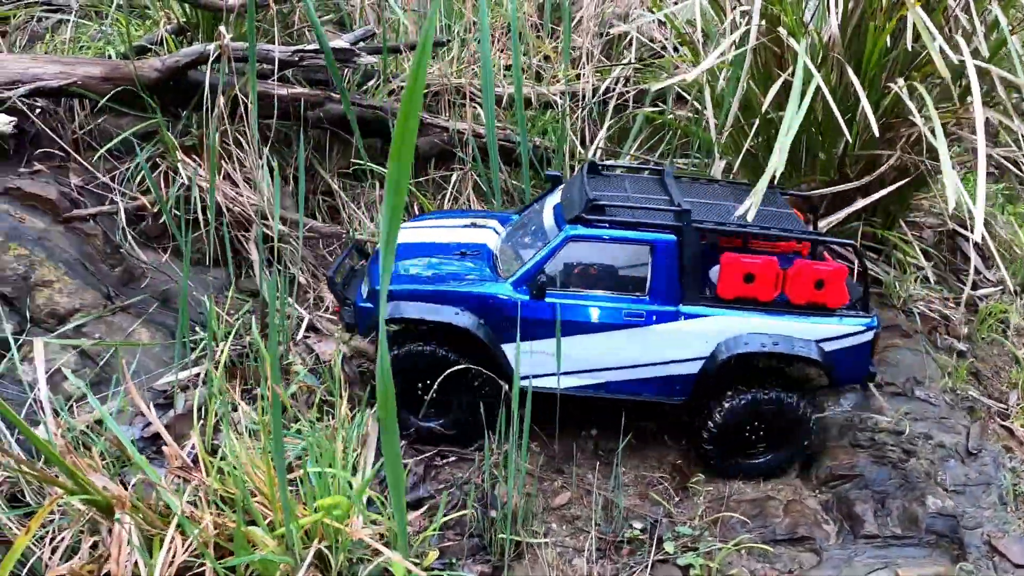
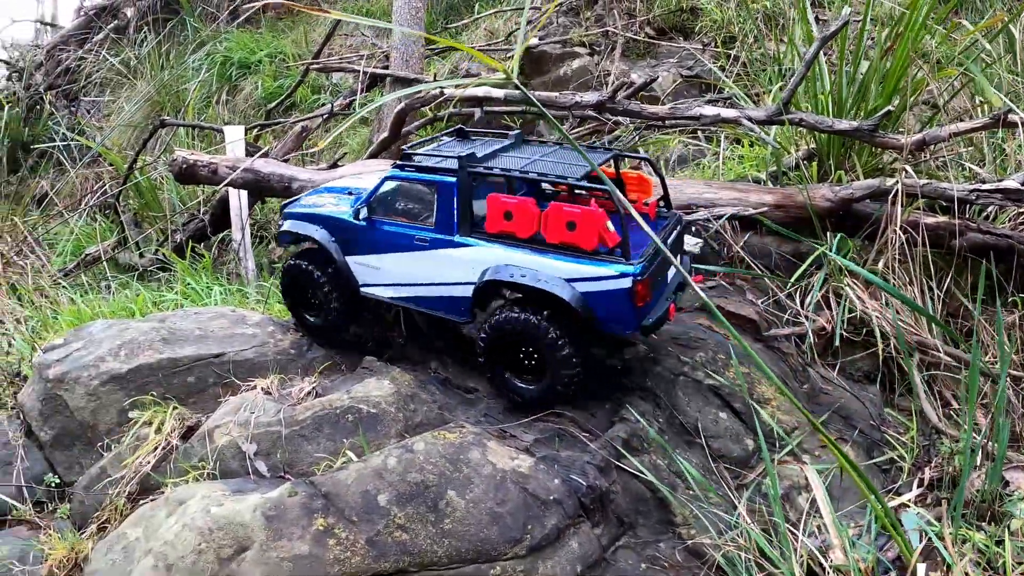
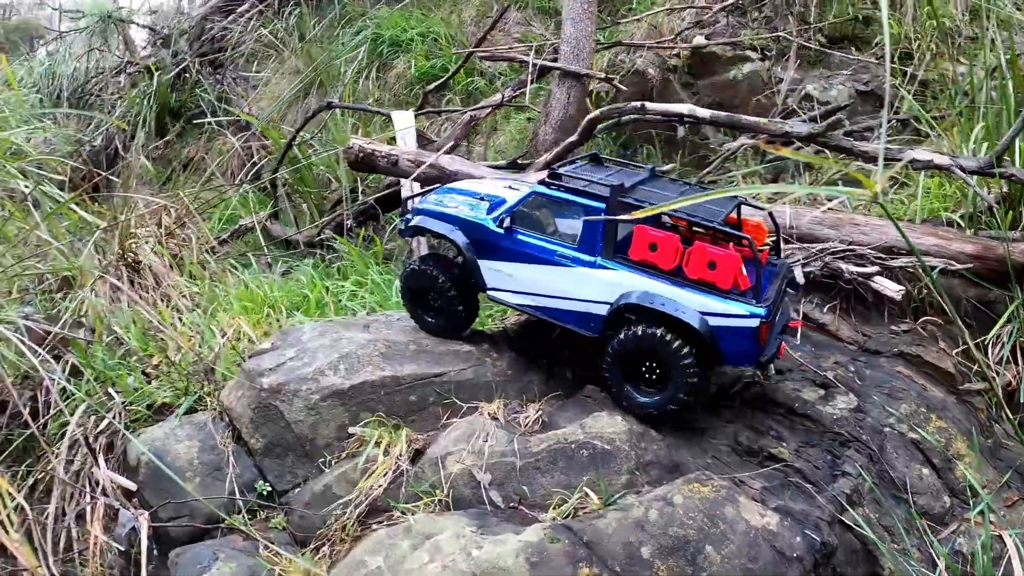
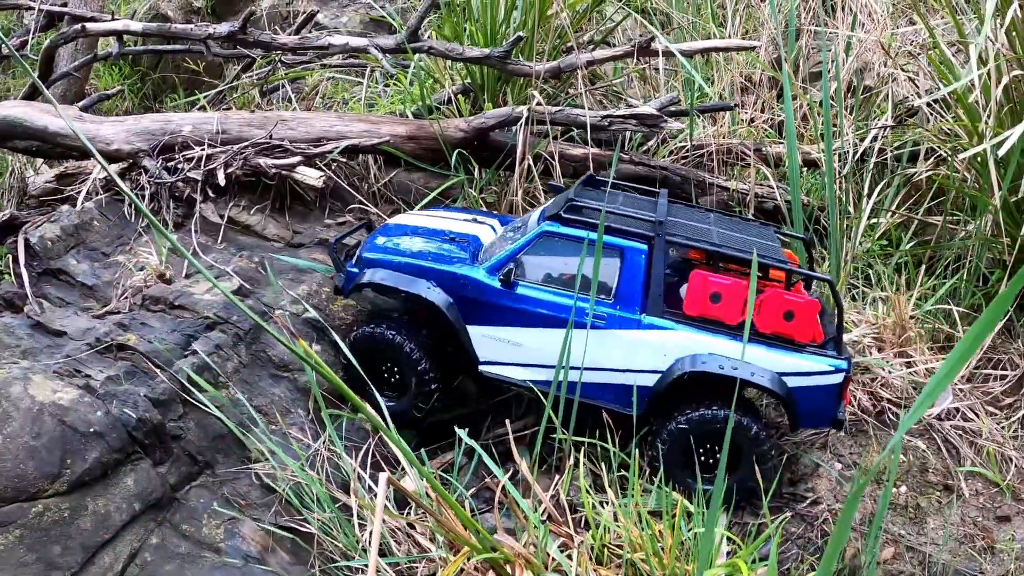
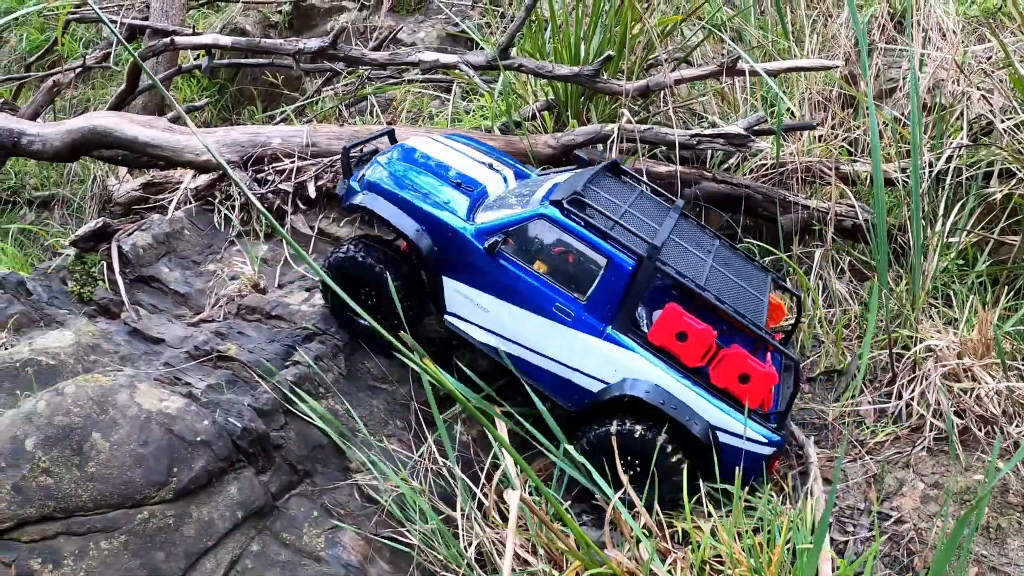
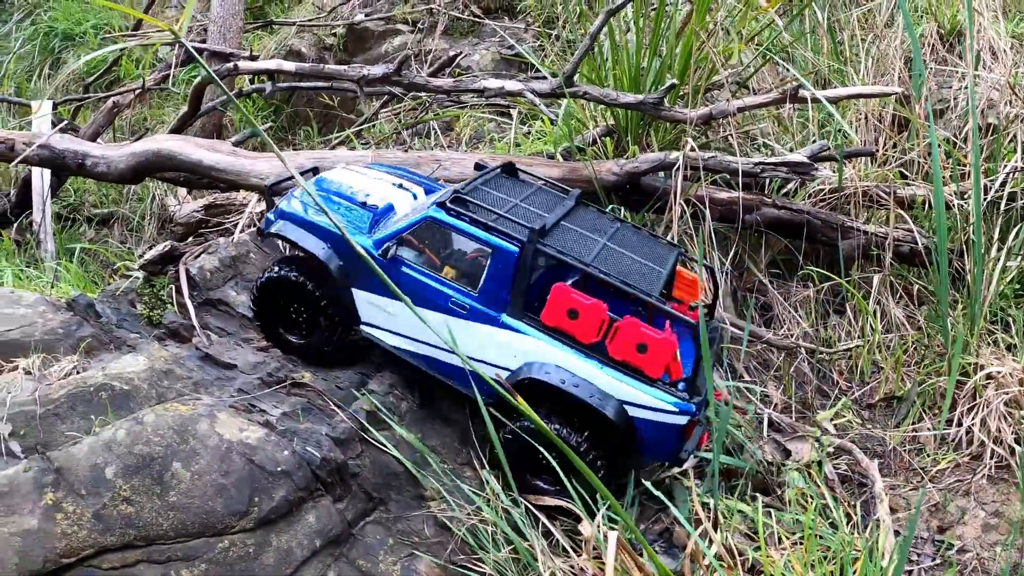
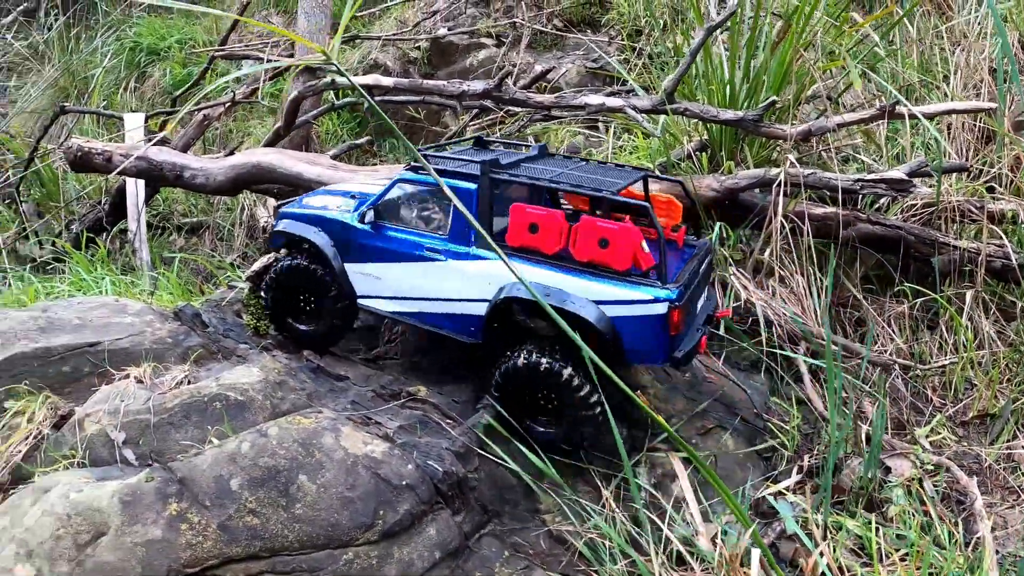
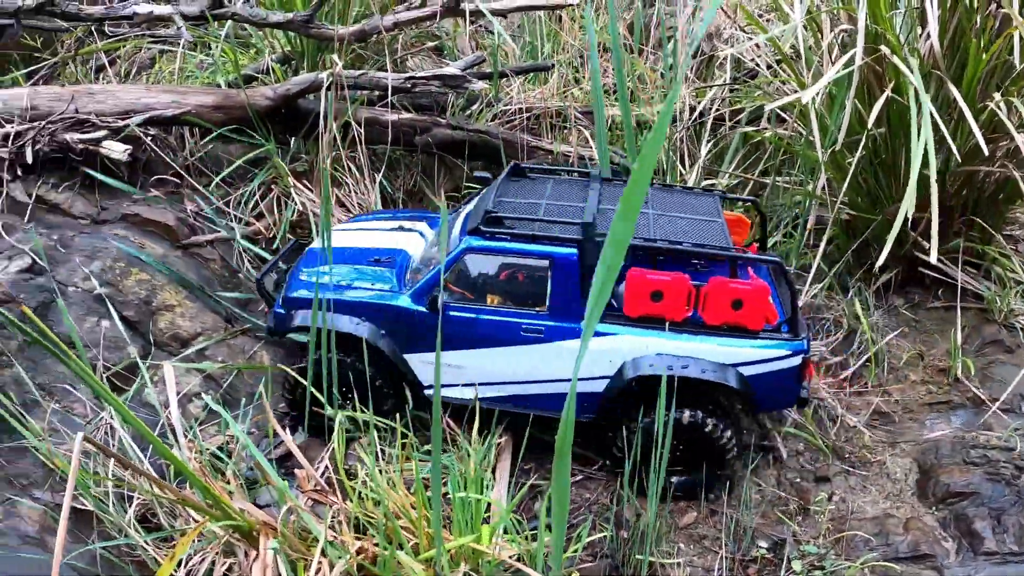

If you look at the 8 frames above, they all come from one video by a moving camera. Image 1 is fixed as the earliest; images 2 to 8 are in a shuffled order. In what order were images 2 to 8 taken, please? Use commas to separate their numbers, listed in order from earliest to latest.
8, 4, 5, 6, 7, 2, 3
